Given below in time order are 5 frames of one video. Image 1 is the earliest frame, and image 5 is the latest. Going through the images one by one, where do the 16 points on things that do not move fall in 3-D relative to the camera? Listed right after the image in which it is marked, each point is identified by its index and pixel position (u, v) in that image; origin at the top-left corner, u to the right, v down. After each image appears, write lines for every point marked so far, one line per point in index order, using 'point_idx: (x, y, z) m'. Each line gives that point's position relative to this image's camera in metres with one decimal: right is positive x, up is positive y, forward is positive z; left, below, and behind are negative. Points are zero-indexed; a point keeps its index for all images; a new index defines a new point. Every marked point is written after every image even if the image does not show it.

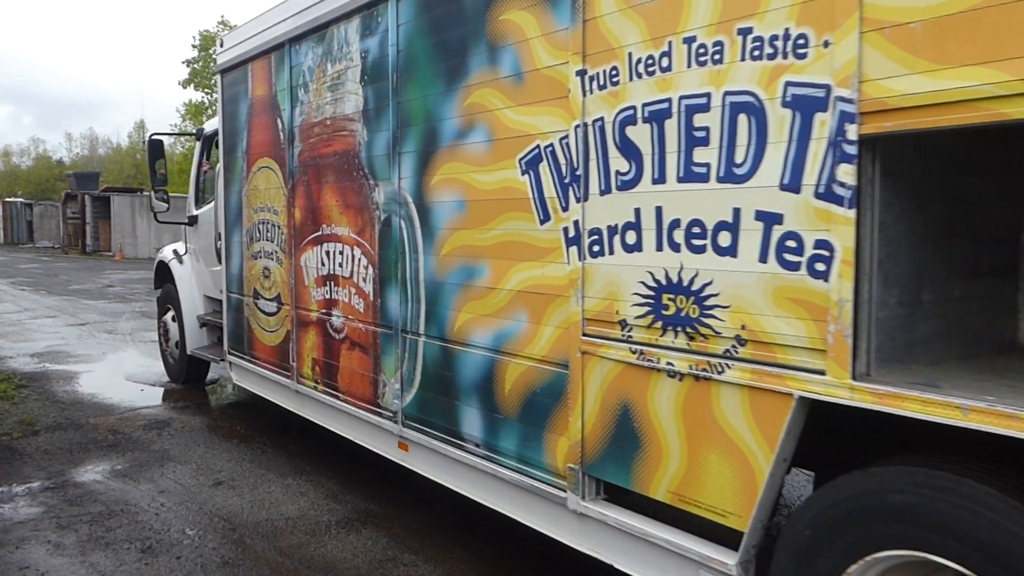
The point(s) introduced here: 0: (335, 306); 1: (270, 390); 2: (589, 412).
0: (-1.0, -0.1, +4.6) m
1: (-1.6, -0.7, +5.6) m
2: (+0.3, -0.4, +3.0) m
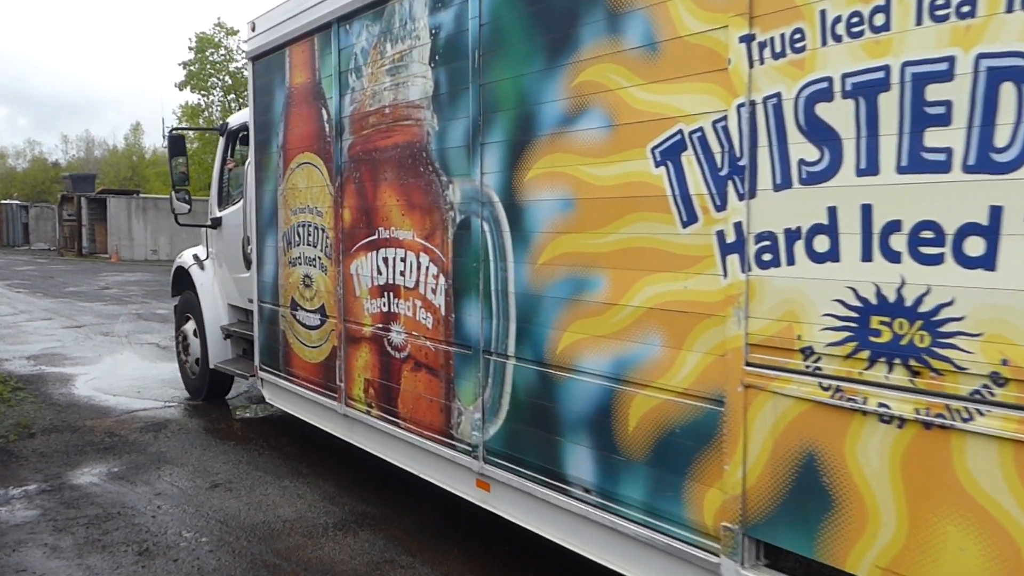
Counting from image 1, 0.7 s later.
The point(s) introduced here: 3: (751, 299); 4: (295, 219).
0: (-0.6, -0.2, +4.0) m
1: (-1.2, -0.7, +5.0) m
2: (+0.7, -0.5, +2.4) m
3: (+0.7, 0.0, +2.4) m
4: (-1.3, +0.4, +5.0) m
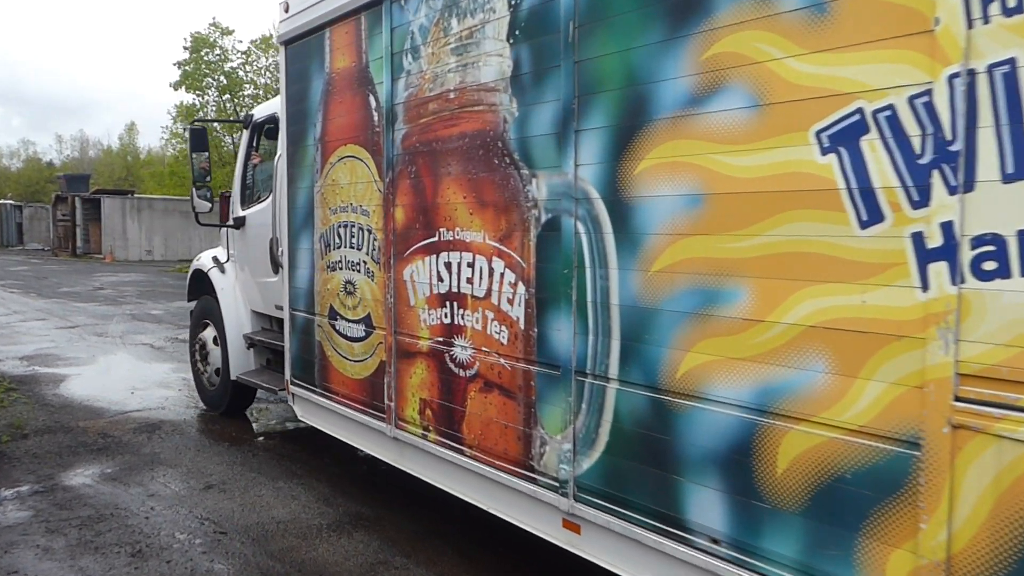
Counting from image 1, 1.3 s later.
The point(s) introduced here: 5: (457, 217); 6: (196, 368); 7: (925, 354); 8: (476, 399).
0: (-0.2, -0.2, +3.6) m
1: (-0.9, -0.8, +4.5) m
2: (+1.1, -0.5, +1.9) m
3: (+1.0, -0.1, +1.9) m
4: (-1.0, +0.4, +4.5) m
5: (-0.2, +0.3, +3.5) m
6: (-2.5, -0.6, +6.6) m
7: (+1.0, -0.2, +2.0) m
8: (-0.1, -0.5, +3.5) m
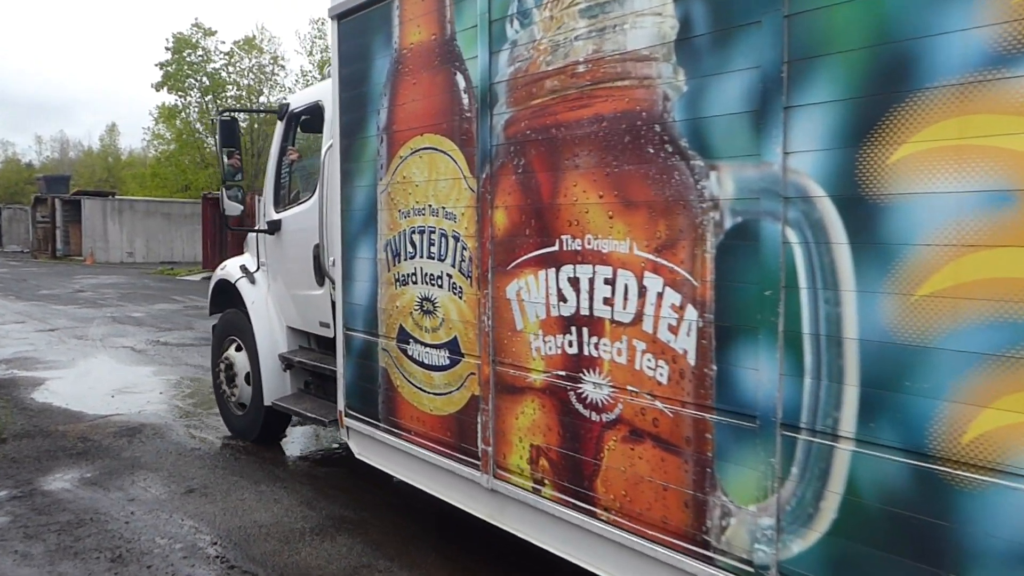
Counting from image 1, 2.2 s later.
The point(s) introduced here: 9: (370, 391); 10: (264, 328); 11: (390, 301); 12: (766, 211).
0: (+0.3, -0.3, +2.8) m
1: (-0.4, -0.9, +3.8) m
2: (+1.6, -0.6, +1.2) m
3: (+1.6, -0.1, +1.2) m
4: (-0.5, +0.3, +3.7) m
5: (+0.3, +0.2, +2.8) m
6: (-2.1, -0.7, +5.8) m
7: (+1.5, -0.2, +1.3) m
8: (+0.3, -0.5, +2.8) m
9: (-0.7, -0.5, +4.1) m
10: (-1.6, -0.3, +5.3) m
11: (-0.6, -0.1, +3.9) m
12: (+0.7, +0.2, +2.3) m
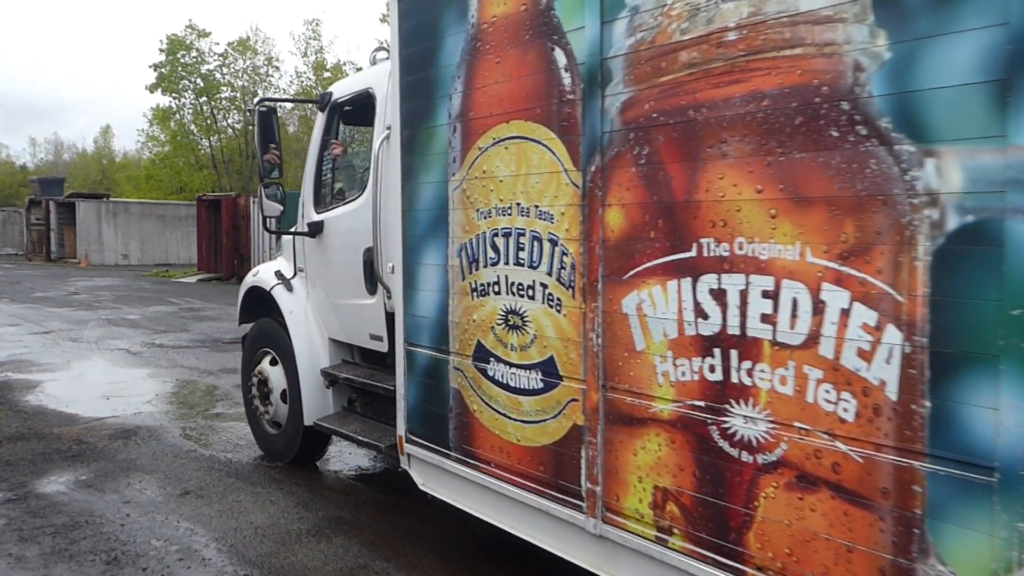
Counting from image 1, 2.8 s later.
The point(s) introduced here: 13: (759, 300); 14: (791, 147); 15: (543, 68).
0: (+0.7, -0.3, +2.4) m
1: (0.0, -0.9, +3.3) m
2: (+2.0, -0.6, +0.7) m
3: (+2.0, -0.2, +0.7) m
4: (-0.1, +0.3, +3.2) m
5: (+0.6, +0.2, +2.3) m
6: (-1.7, -0.8, +5.3) m
7: (+1.9, -0.3, +0.8) m
8: (+0.7, -0.6, +2.3) m
9: (-0.3, -0.5, +3.6) m
10: (-1.2, -0.3, +4.8) m
11: (-0.2, -0.1, +3.4) m
12: (+1.1, +0.2, +1.8) m
13: (+0.7, 0.0, +2.3) m
14: (+0.7, +0.4, +2.2) m
15: (+0.1, +0.8, +3.0) m
